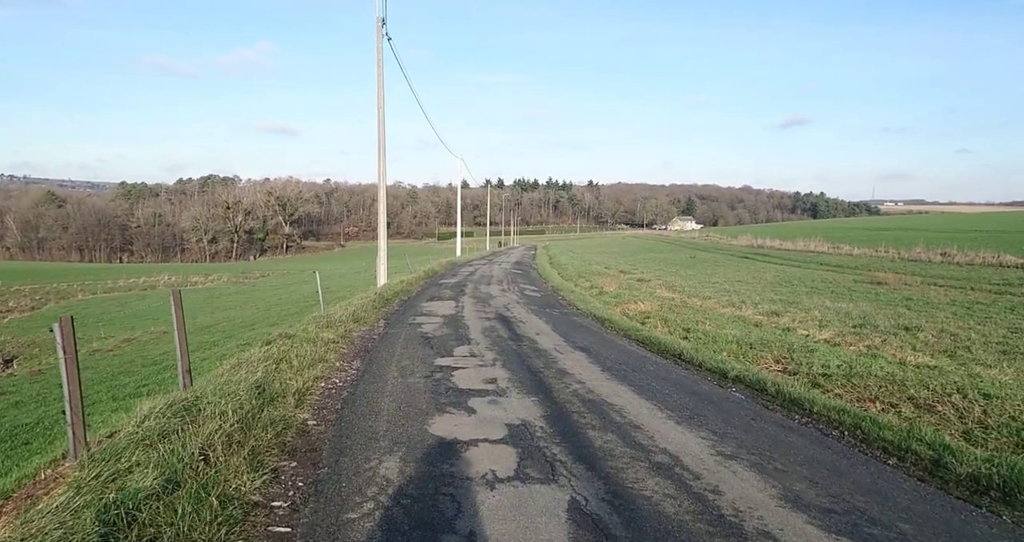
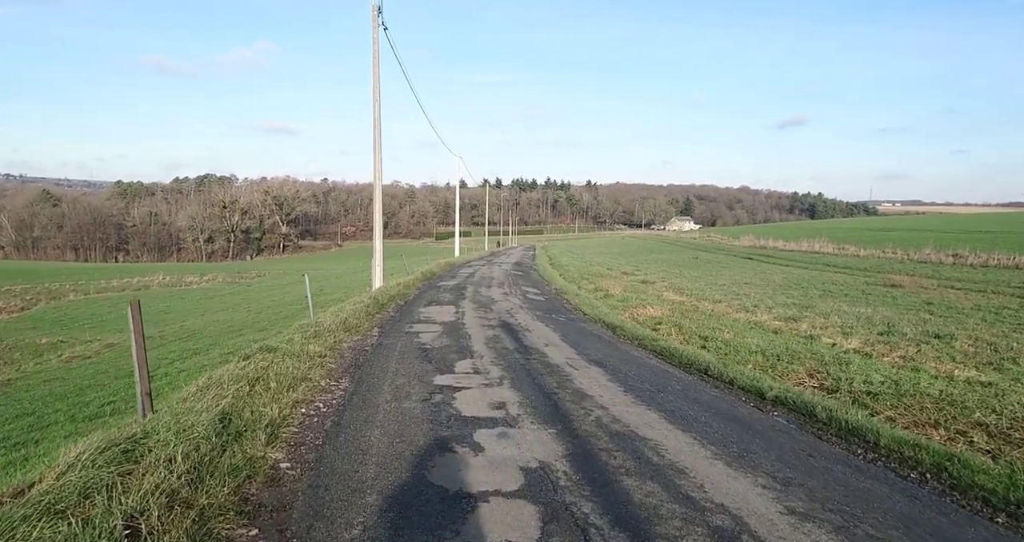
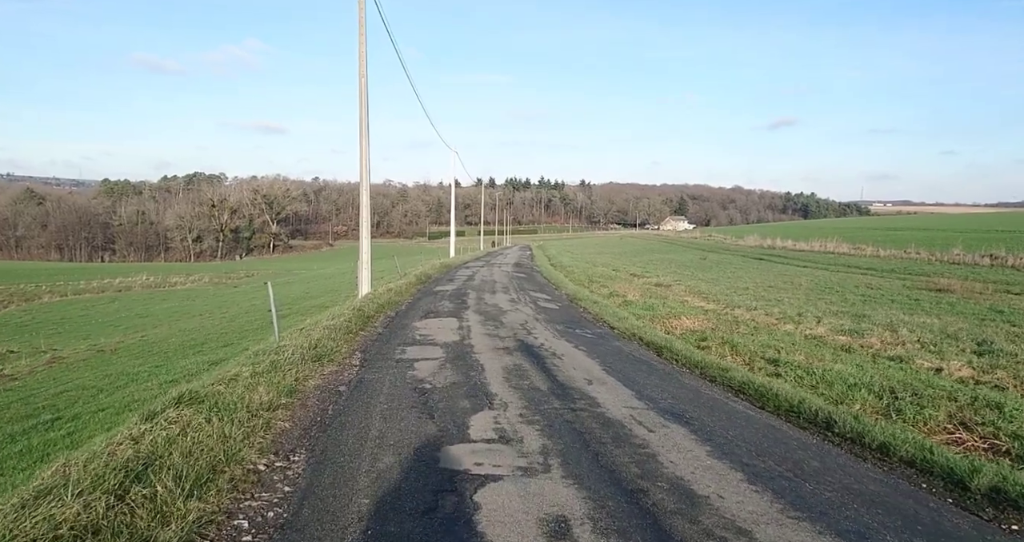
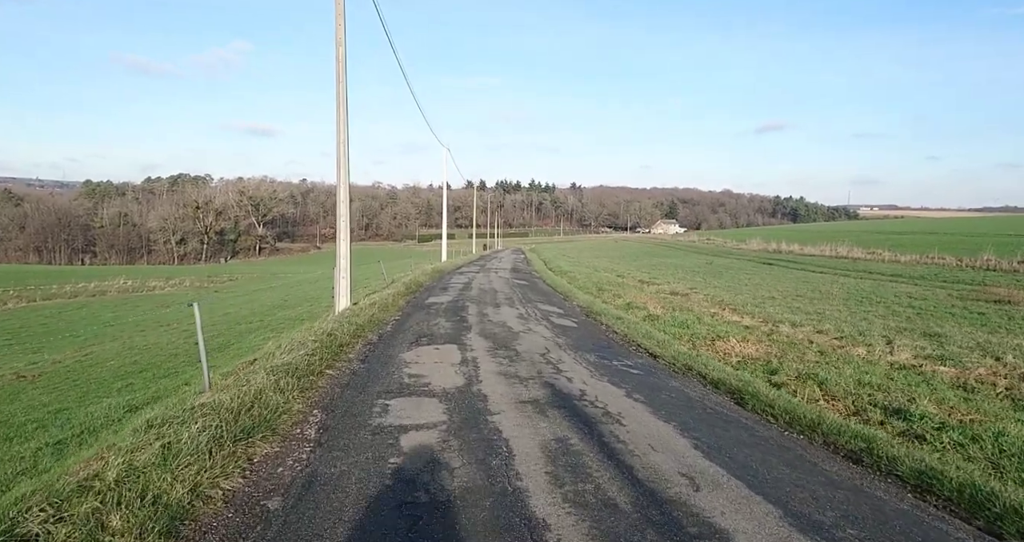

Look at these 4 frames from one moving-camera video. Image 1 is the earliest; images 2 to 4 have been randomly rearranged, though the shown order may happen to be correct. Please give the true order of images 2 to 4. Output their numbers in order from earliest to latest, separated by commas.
2, 3, 4
